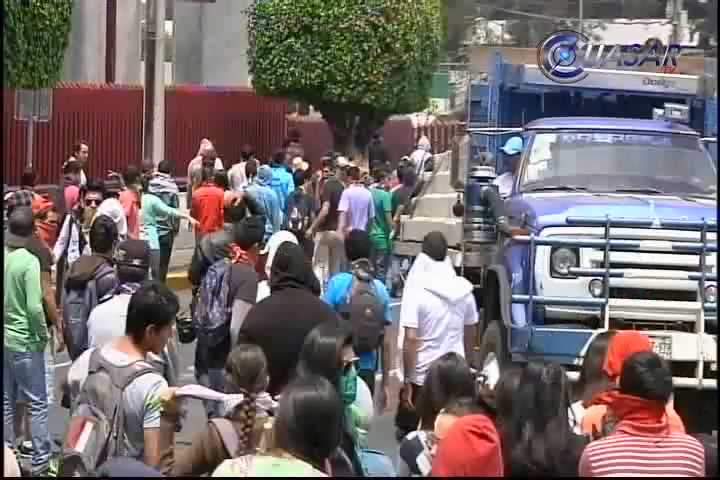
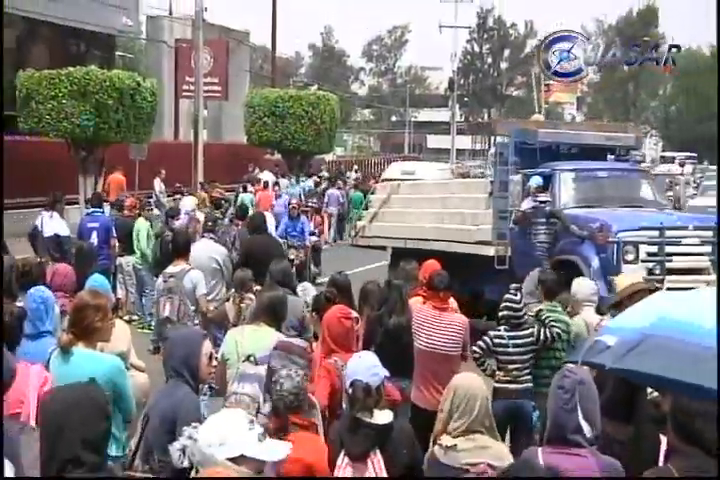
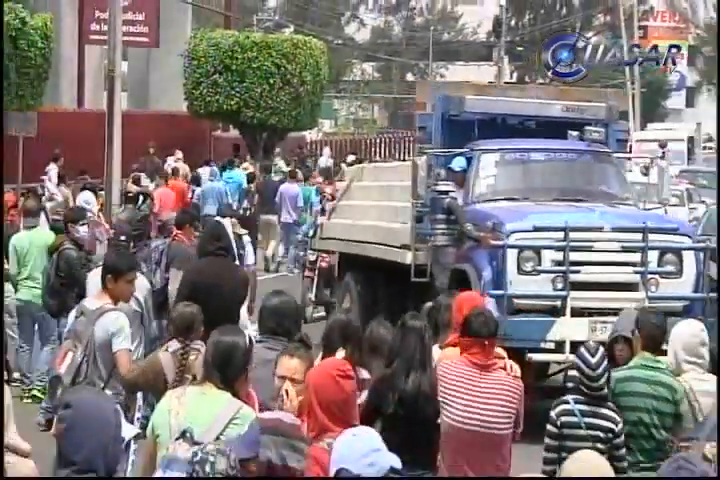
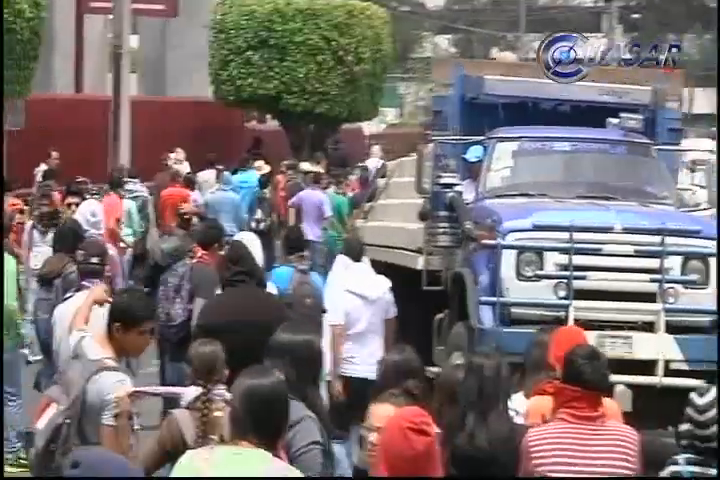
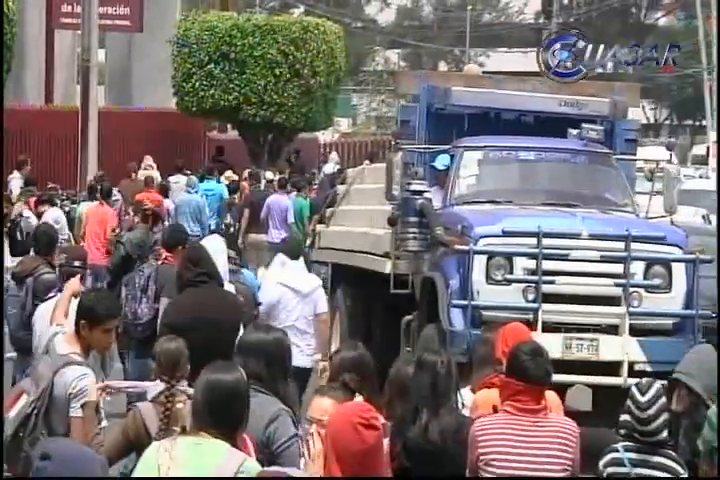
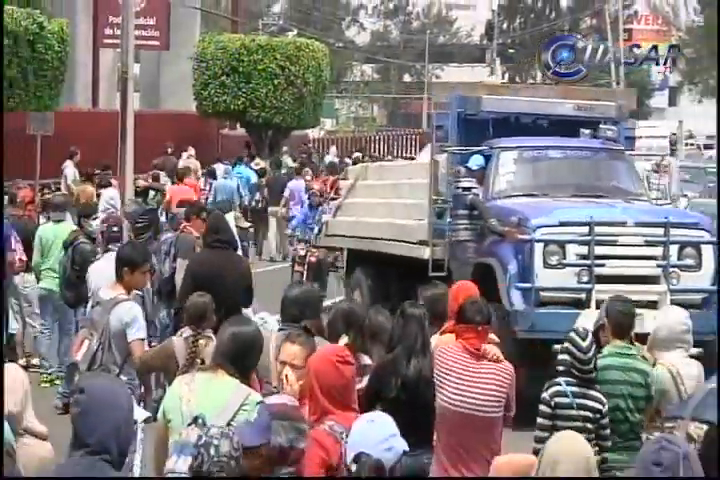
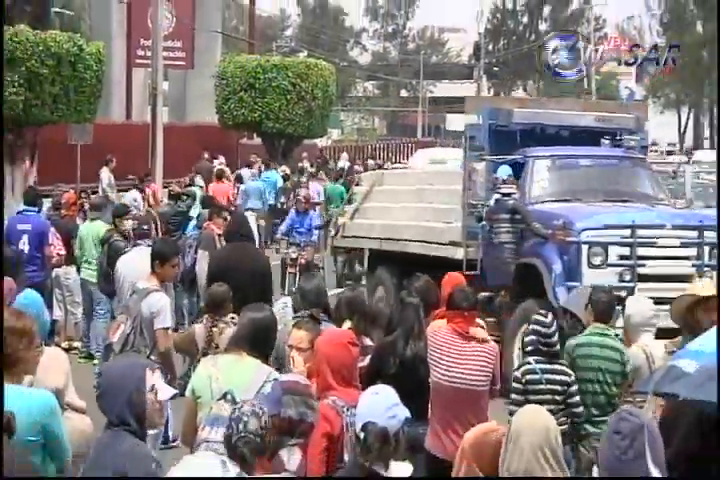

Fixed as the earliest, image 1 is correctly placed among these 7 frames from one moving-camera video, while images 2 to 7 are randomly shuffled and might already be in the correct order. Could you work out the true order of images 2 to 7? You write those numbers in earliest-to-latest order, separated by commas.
4, 5, 3, 6, 7, 2
